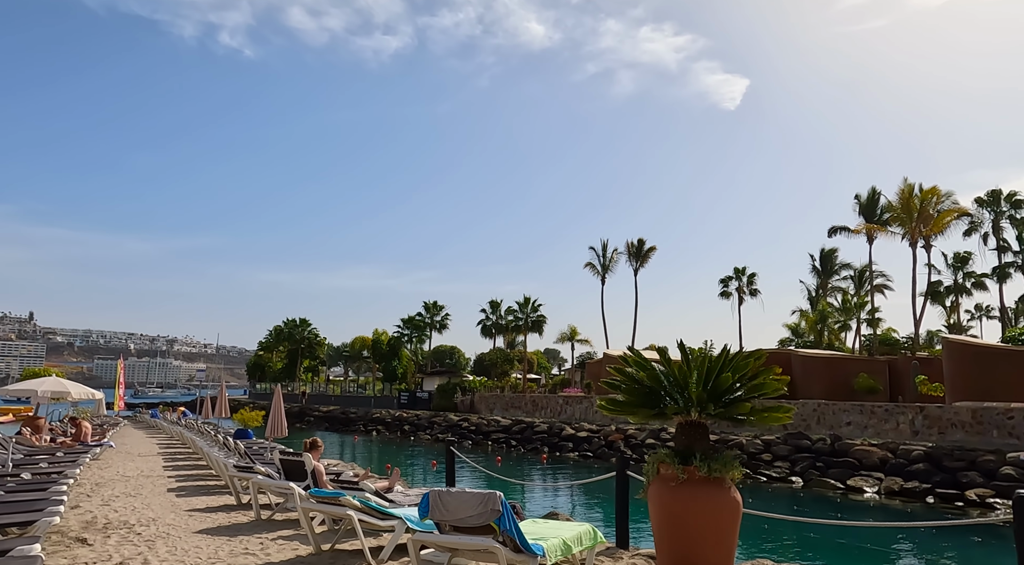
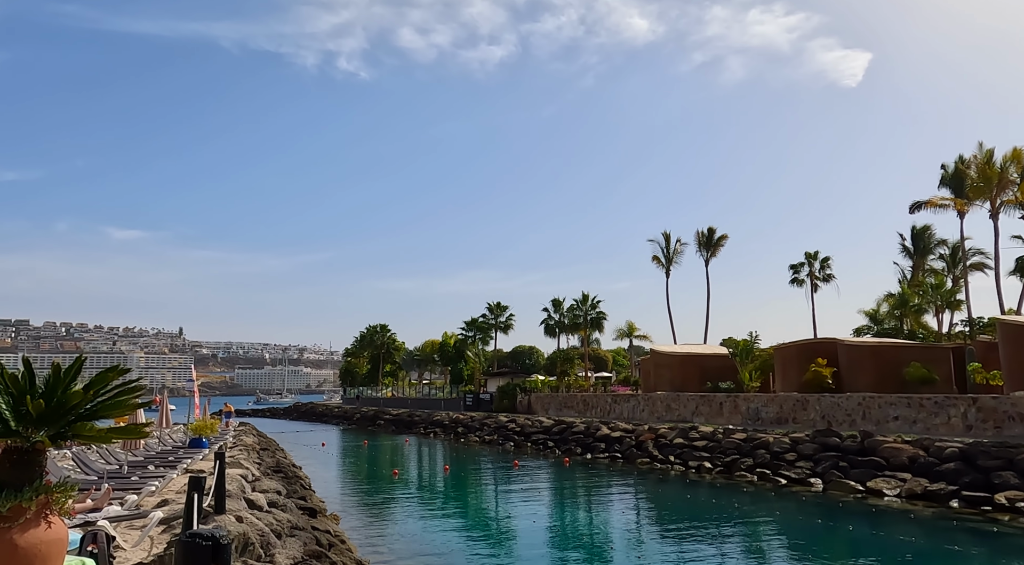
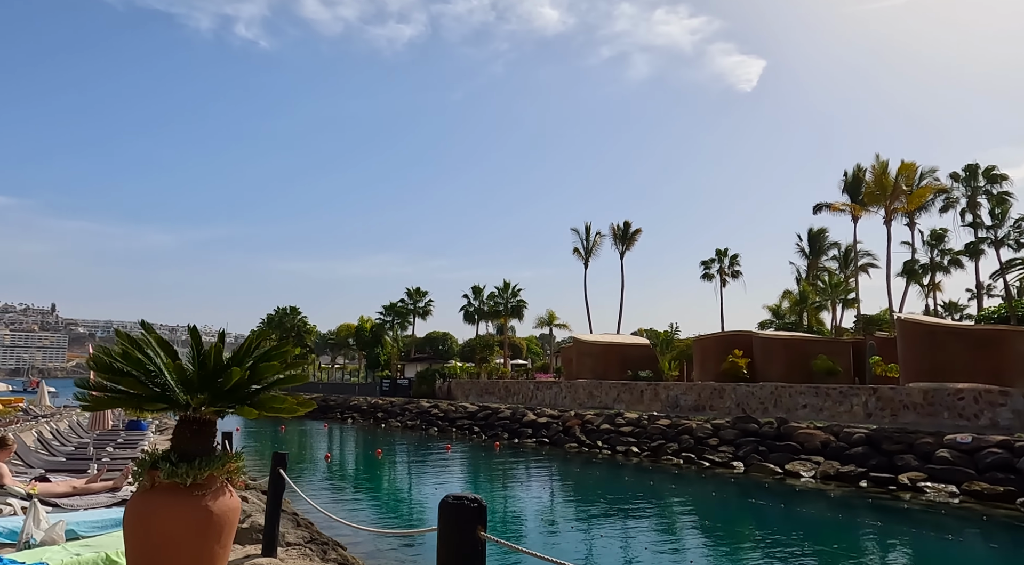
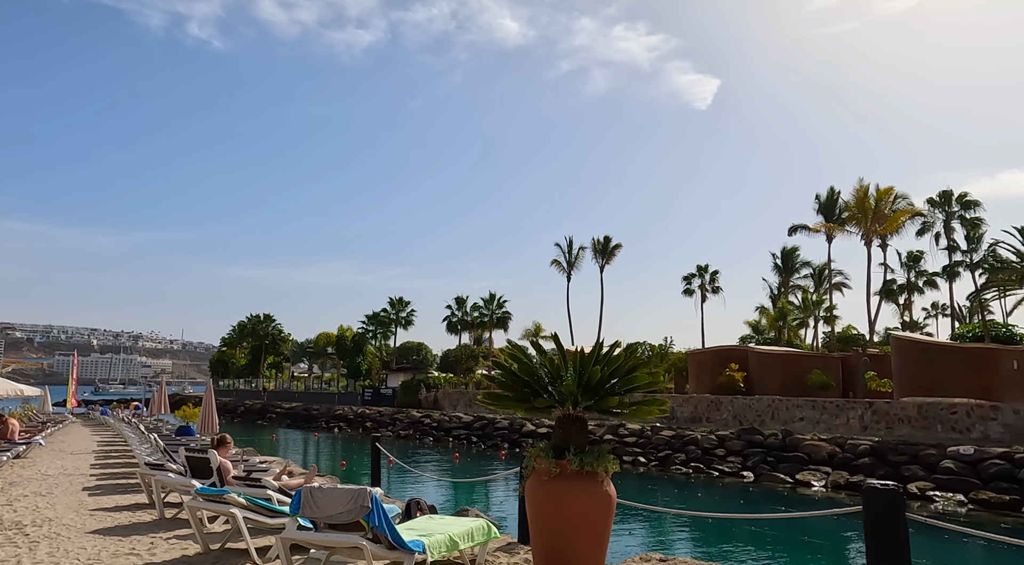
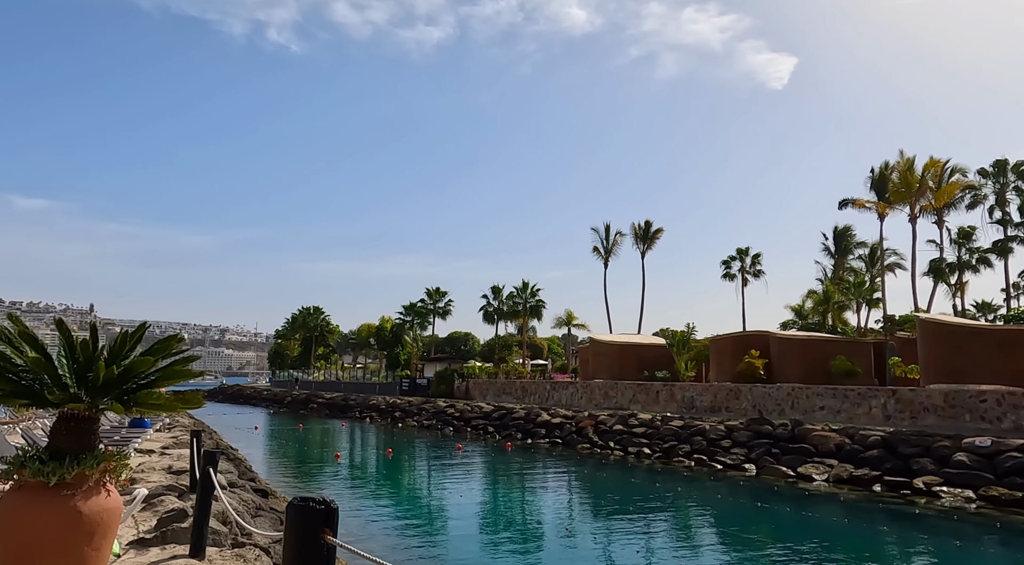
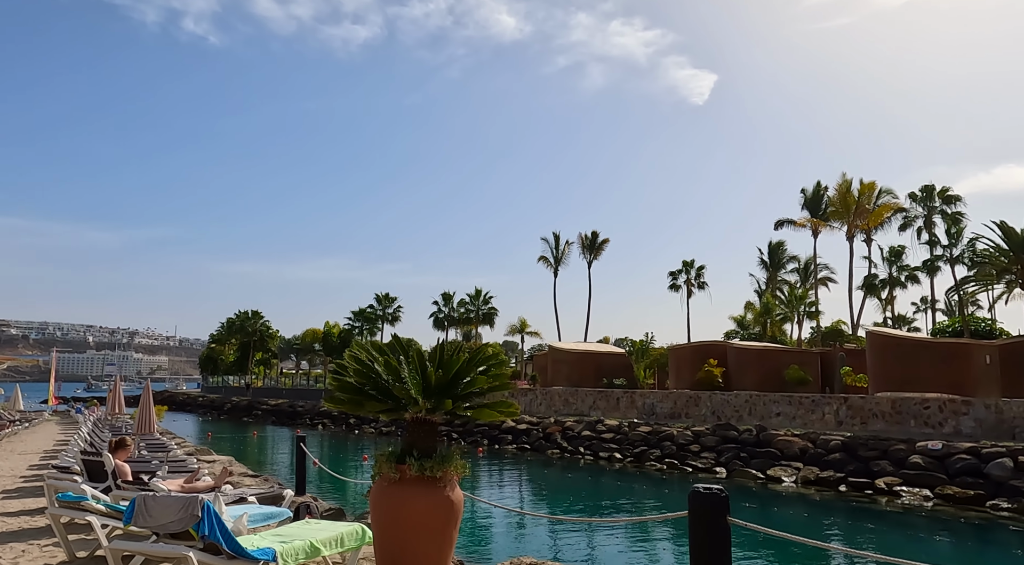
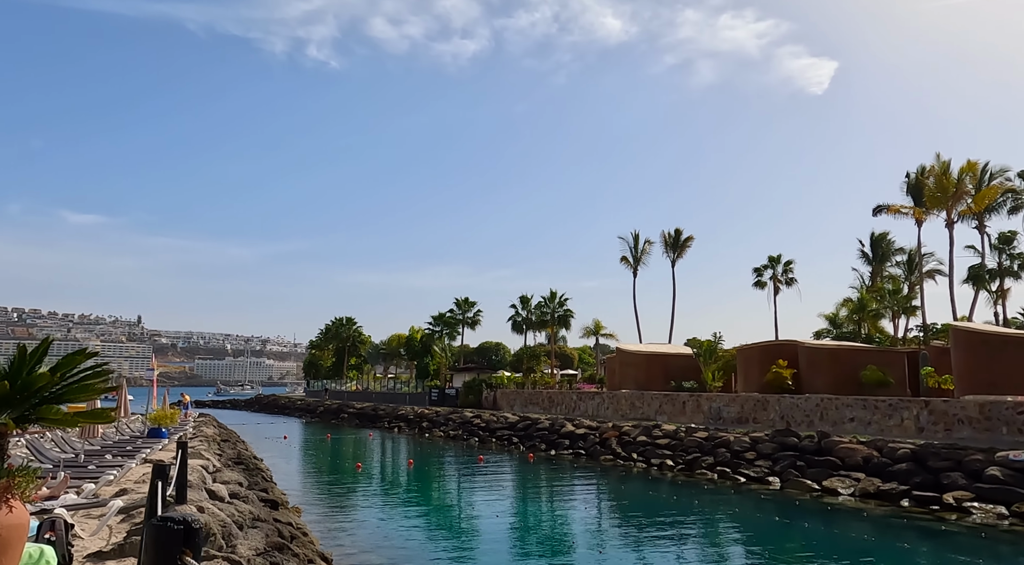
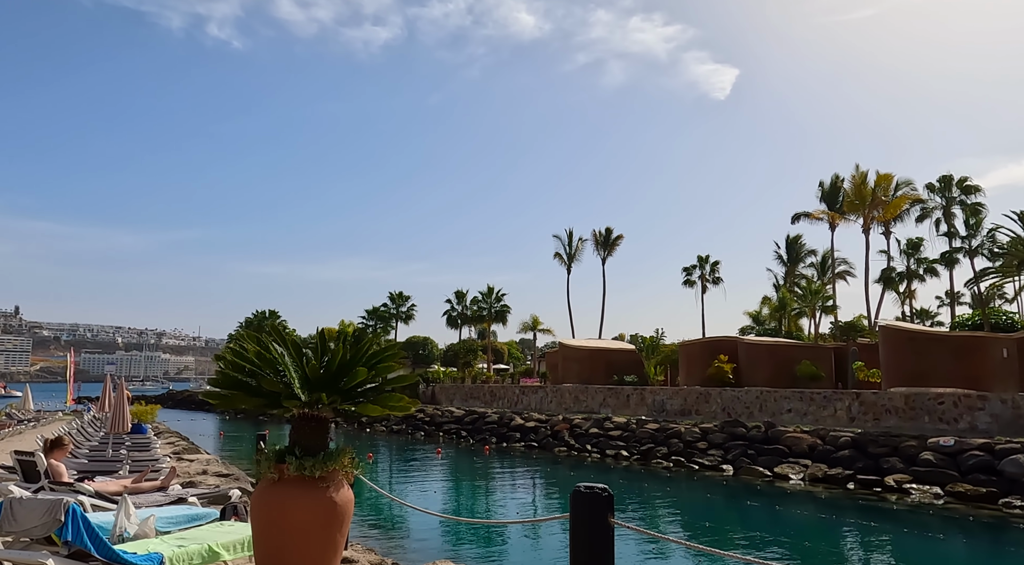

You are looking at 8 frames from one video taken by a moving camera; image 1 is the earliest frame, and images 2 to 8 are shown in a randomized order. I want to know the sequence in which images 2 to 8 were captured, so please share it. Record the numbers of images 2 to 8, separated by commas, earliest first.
4, 6, 8, 3, 5, 7, 2
